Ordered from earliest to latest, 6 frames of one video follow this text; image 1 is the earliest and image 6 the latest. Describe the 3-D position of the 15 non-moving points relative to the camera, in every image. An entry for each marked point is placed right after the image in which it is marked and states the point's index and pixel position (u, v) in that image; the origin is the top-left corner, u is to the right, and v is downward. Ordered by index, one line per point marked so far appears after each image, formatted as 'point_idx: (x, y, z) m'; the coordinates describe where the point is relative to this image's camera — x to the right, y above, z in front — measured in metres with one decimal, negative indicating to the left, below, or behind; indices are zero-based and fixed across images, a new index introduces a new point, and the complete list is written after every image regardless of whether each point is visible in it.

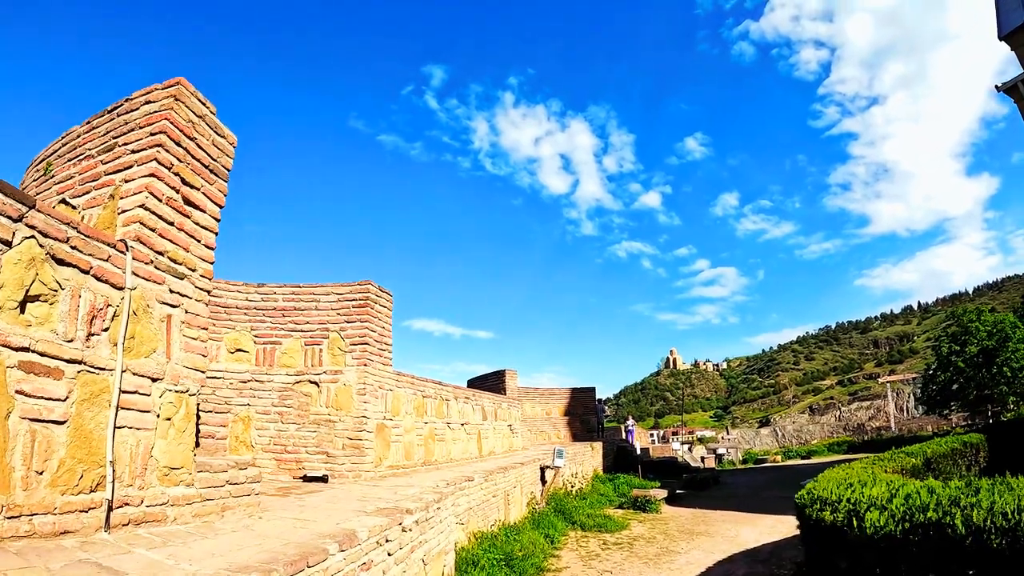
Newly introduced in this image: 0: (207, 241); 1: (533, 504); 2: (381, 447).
0: (-2.5, +0.4, +4.7) m
1: (+0.4, -4.2, +11.1) m
2: (-1.8, -2.2, +7.8) m
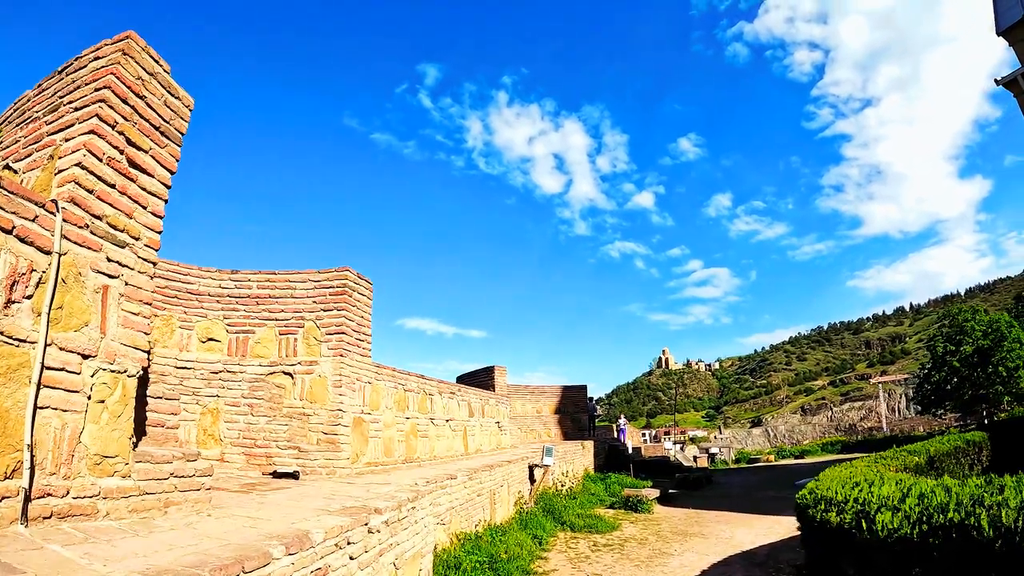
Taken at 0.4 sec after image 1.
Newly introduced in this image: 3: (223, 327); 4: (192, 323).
0: (-2.7, +0.6, +4.2) m
1: (+0.2, -4.1, +10.7) m
2: (-2.0, -2.0, +7.4) m
3: (-4.0, -0.5, +8.0) m
4: (-4.3, -0.5, +7.8) m
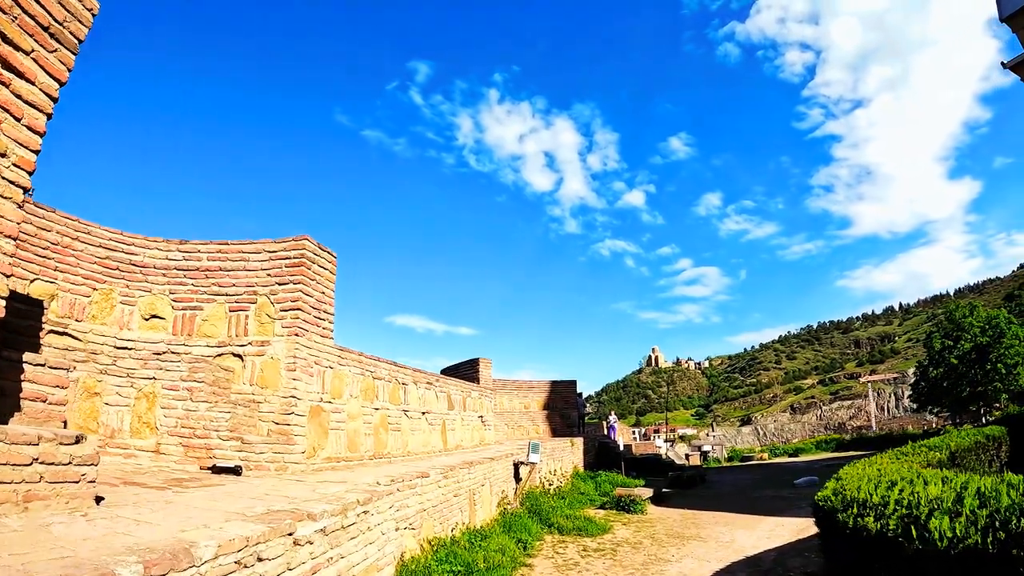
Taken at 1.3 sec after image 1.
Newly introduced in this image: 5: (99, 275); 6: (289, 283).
0: (-2.8, +0.9, +3.3) m
1: (-0.1, -3.7, +9.8) m
2: (-2.2, -1.7, +6.4) m
3: (-4.2, -0.2, +7.0) m
4: (-4.5, -0.1, +6.9) m
5: (-4.8, +0.1, +6.7) m
6: (-2.6, +0.1, +6.8) m
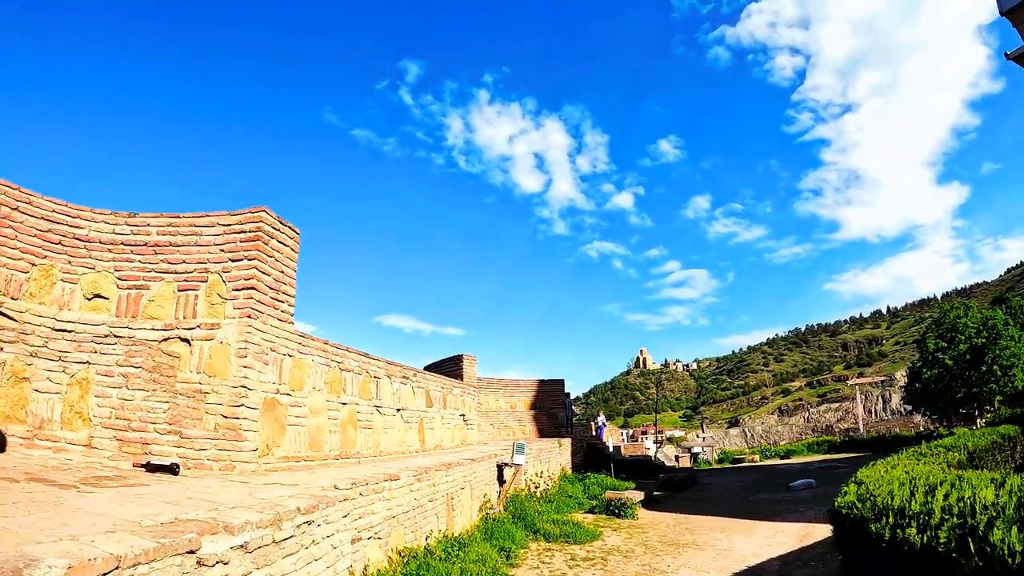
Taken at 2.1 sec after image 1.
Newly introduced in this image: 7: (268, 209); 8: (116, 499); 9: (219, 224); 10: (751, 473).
0: (-2.9, +1.1, +2.5) m
1: (-0.4, -3.5, +9.1) m
2: (-2.4, -1.4, +5.7) m
3: (-4.4, +0.1, +6.2) m
4: (-4.7, +0.1, +6.0) m
5: (-4.9, +0.4, +5.8) m
6: (-2.8, +0.3, +6.0) m
7: (-2.7, +0.9, +6.2) m
8: (-2.2, -1.3, +3.3) m
9: (-3.2, +0.7, +6.3) m
10: (+7.9, -6.1, +18.9) m
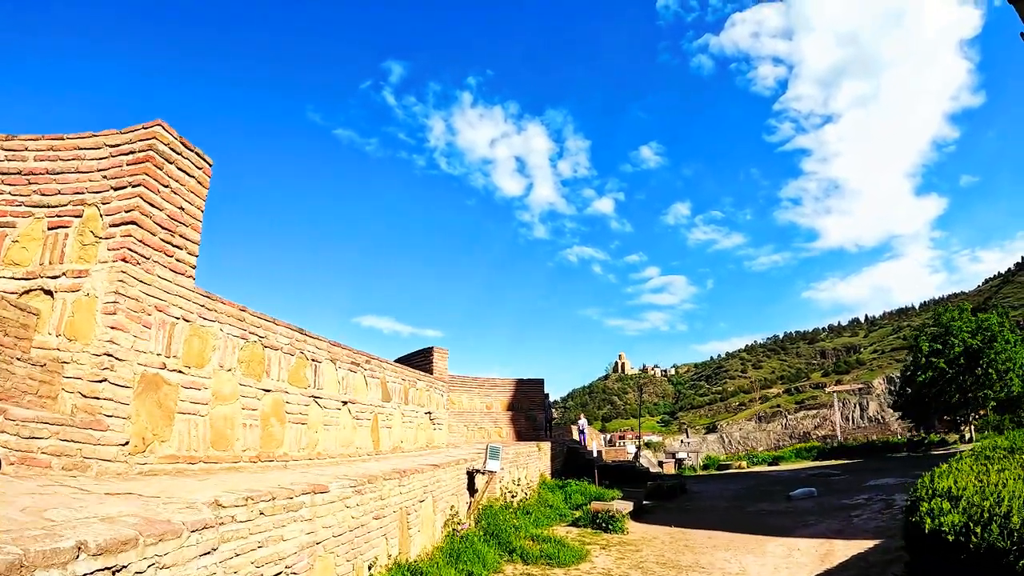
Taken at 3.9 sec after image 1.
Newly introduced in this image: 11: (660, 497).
0: (-2.9, +1.6, +1.0) m
1: (-0.8, -3.1, +7.6) m
2: (-2.6, -1.0, +4.1) m
3: (-4.6, +0.5, +4.6) m
4: (-4.9, +0.6, +4.4) m
5: (-5.1, +0.9, +4.2) m
6: (-3.0, +0.8, +4.4) m
7: (-2.8, +1.3, +4.7) m
8: (-2.4, -0.8, +1.8) m
9: (-3.4, +1.2, +4.7) m
10: (+7.1, -6.0, +17.6) m
11: (+3.8, -5.4, +14.8) m
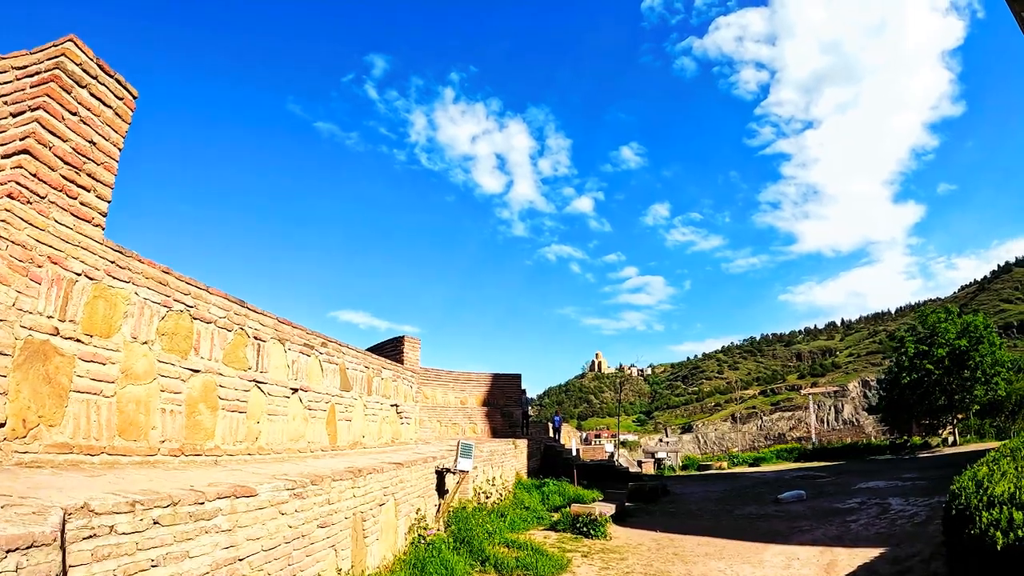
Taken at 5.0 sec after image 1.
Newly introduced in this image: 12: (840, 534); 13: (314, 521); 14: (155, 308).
0: (-2.9, +2.0, 0.0) m
1: (-1.1, -2.8, +6.7) m
2: (-2.8, -0.6, +3.2) m
3: (-4.7, +0.9, +3.6) m
4: (-5.0, +1.0, +3.4) m
5: (-5.2, +1.3, +3.2) m
6: (-3.1, +1.1, +3.5) m
7: (-2.9, +1.6, +3.7) m
8: (-2.4, -0.5, +0.8) m
9: (-3.5, +1.5, +3.8) m
10: (+6.4, -5.8, +17.1) m
11: (+3.2, -5.2, +14.1) m
12: (+5.1, -3.8, +8.8) m
13: (-1.4, -1.7, +4.2) m
14: (-2.6, -0.2, +4.1) m
